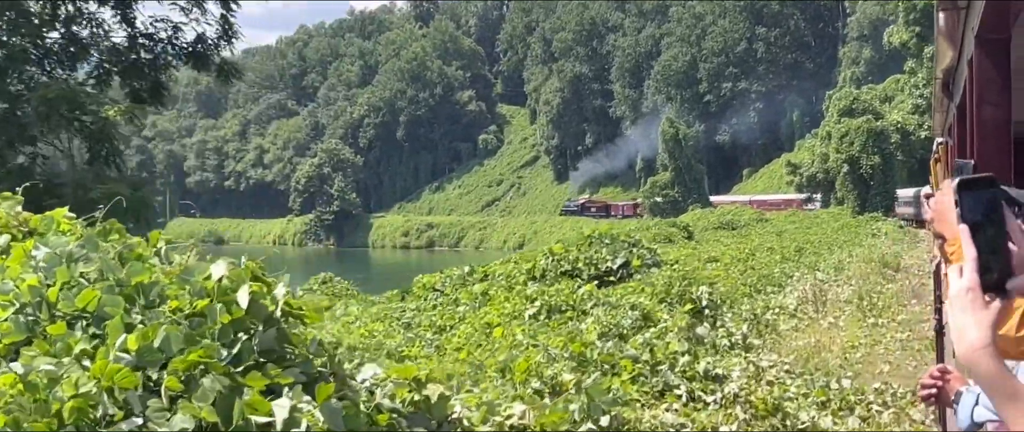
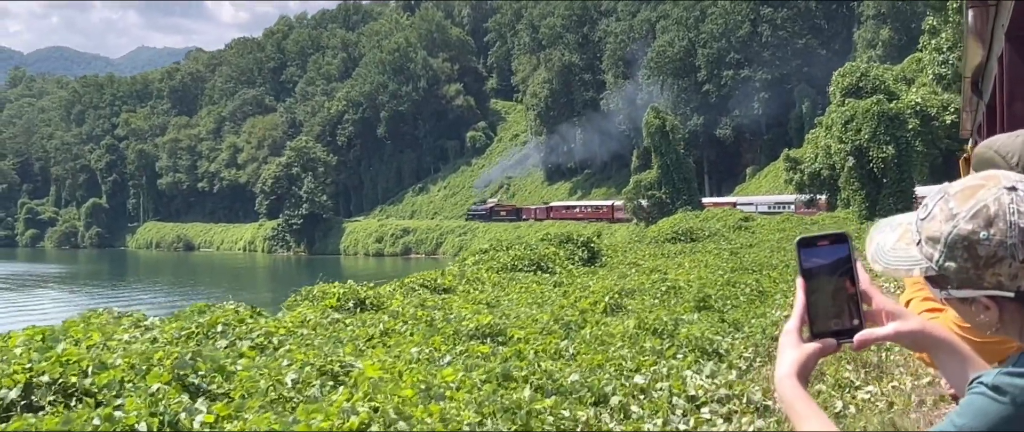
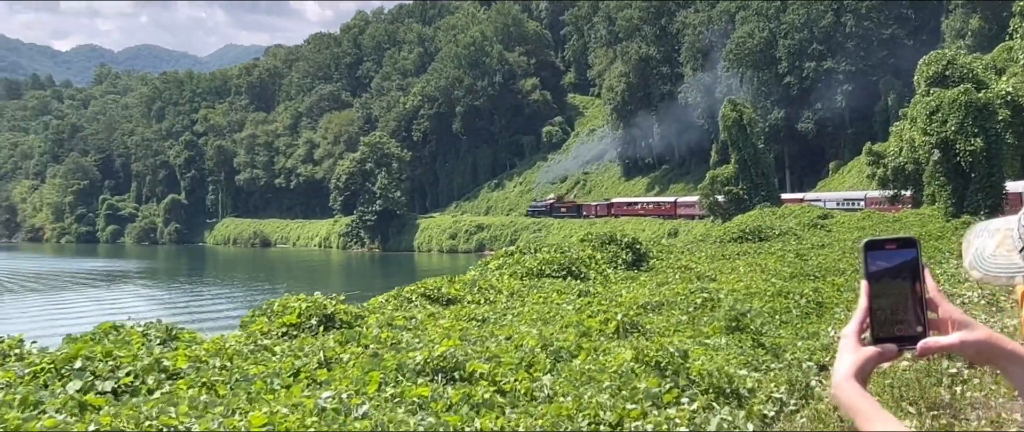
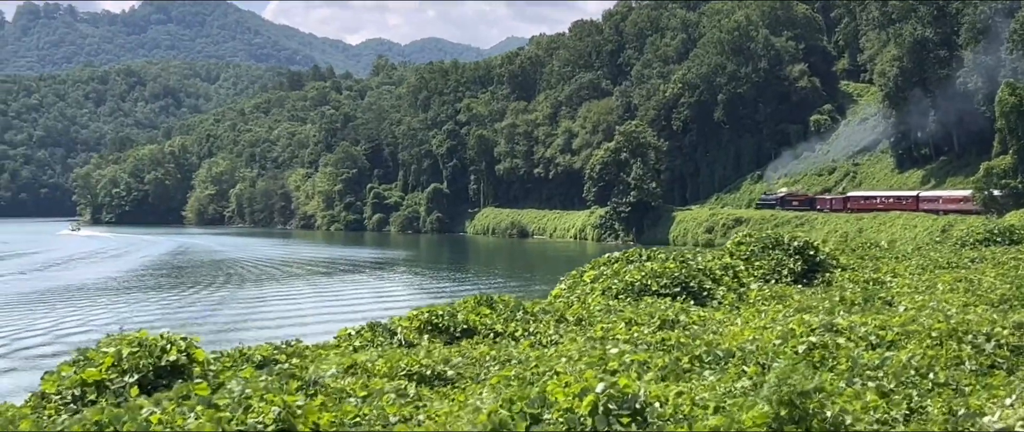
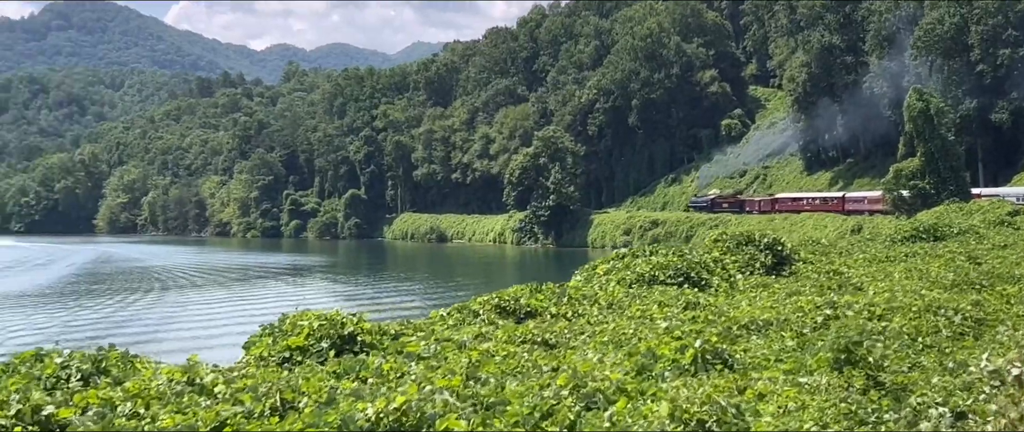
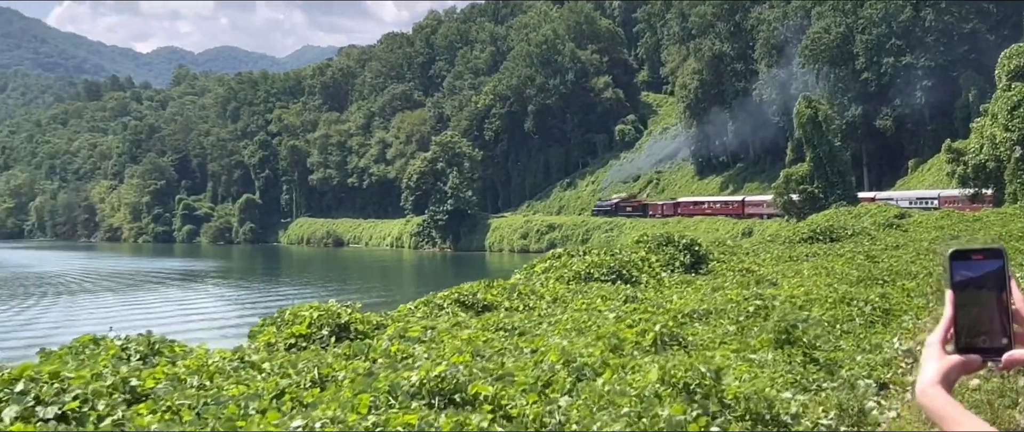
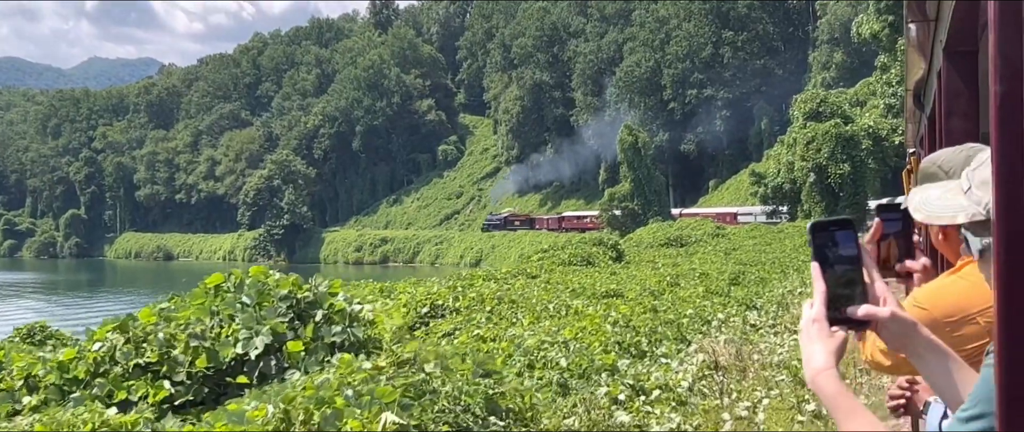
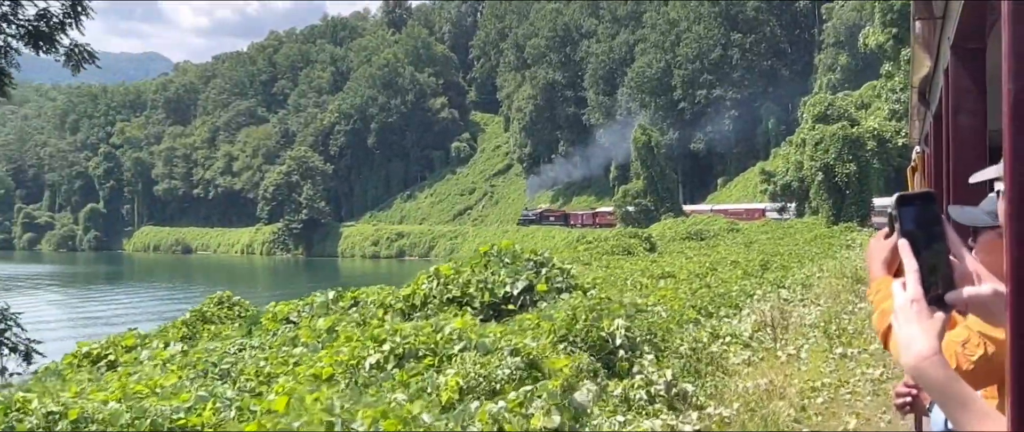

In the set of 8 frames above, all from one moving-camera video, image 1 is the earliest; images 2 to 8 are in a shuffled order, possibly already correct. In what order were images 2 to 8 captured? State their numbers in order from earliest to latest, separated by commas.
8, 7, 2, 3, 6, 5, 4
